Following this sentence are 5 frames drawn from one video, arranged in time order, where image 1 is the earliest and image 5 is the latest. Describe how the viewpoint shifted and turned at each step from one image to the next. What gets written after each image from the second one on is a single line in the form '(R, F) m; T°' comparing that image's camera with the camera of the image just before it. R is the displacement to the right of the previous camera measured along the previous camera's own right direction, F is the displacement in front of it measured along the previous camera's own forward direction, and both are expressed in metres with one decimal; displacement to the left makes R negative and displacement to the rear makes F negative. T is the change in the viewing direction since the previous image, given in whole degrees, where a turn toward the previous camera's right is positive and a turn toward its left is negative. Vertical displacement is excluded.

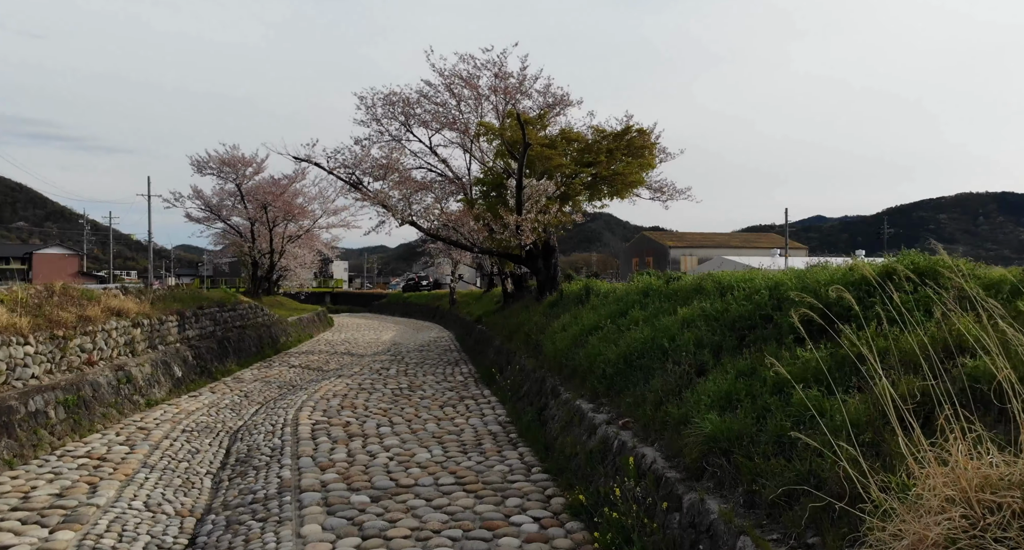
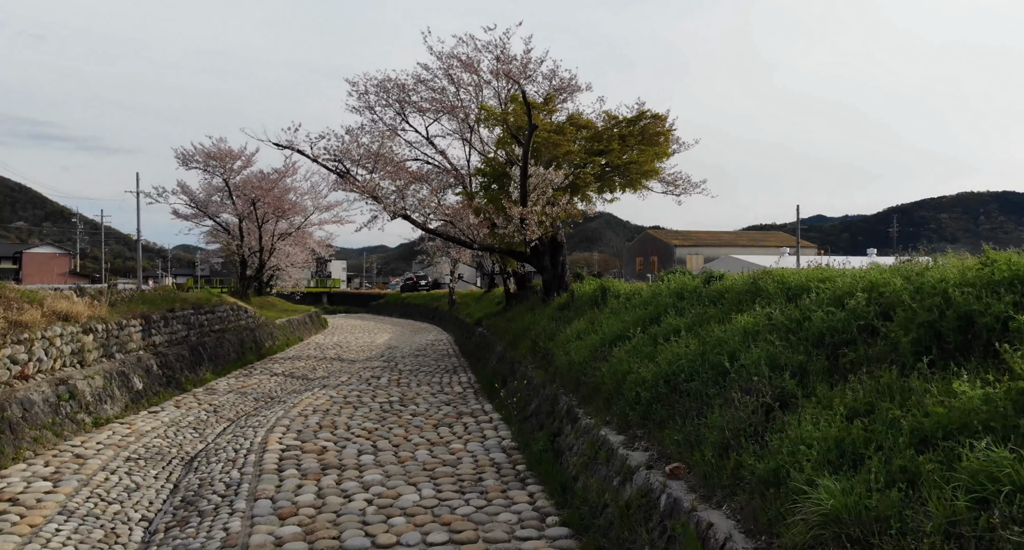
(-0.1, +1.6) m; 0°
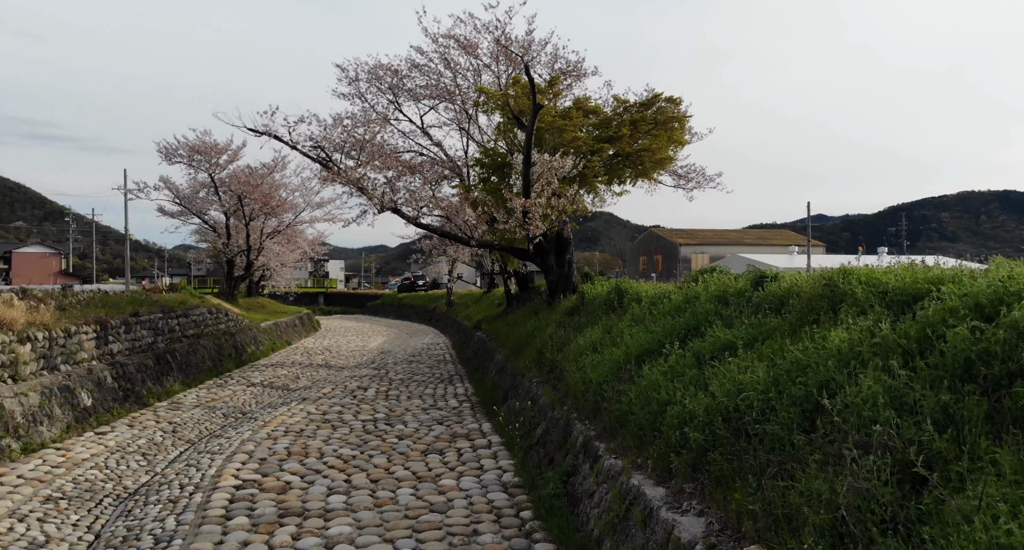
(0.0, +1.5) m; 0°
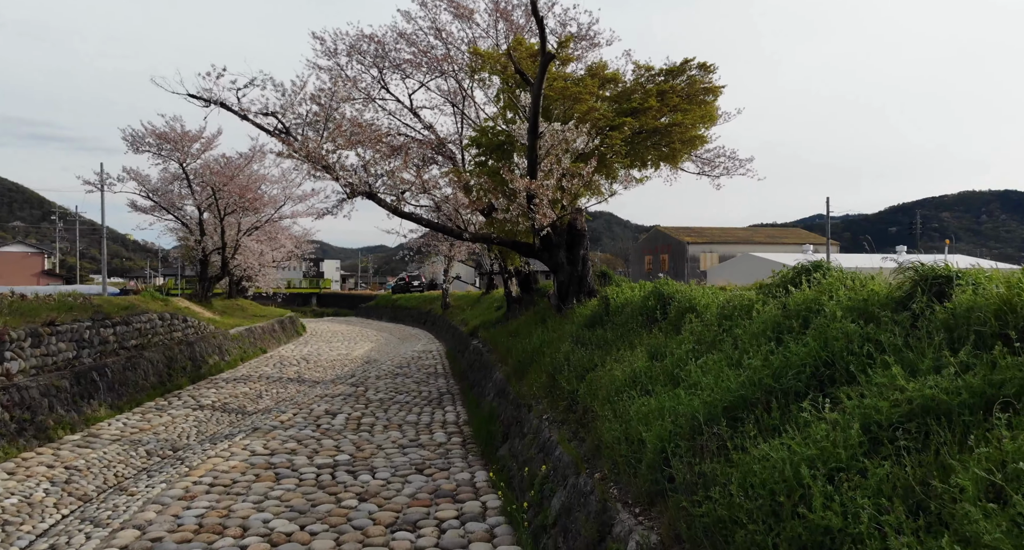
(0.0, +2.6) m; 0°
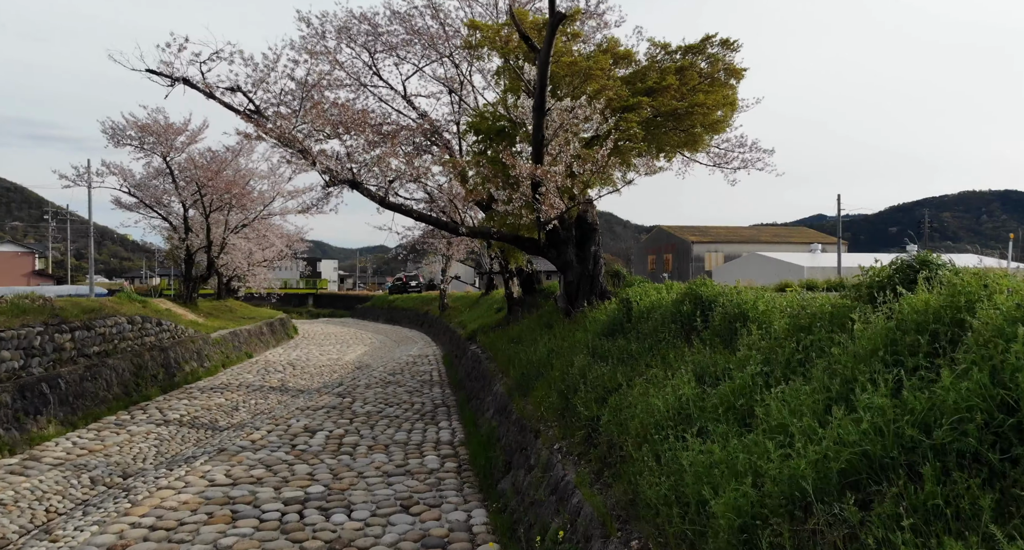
(0.0, +1.3) m; 0°
